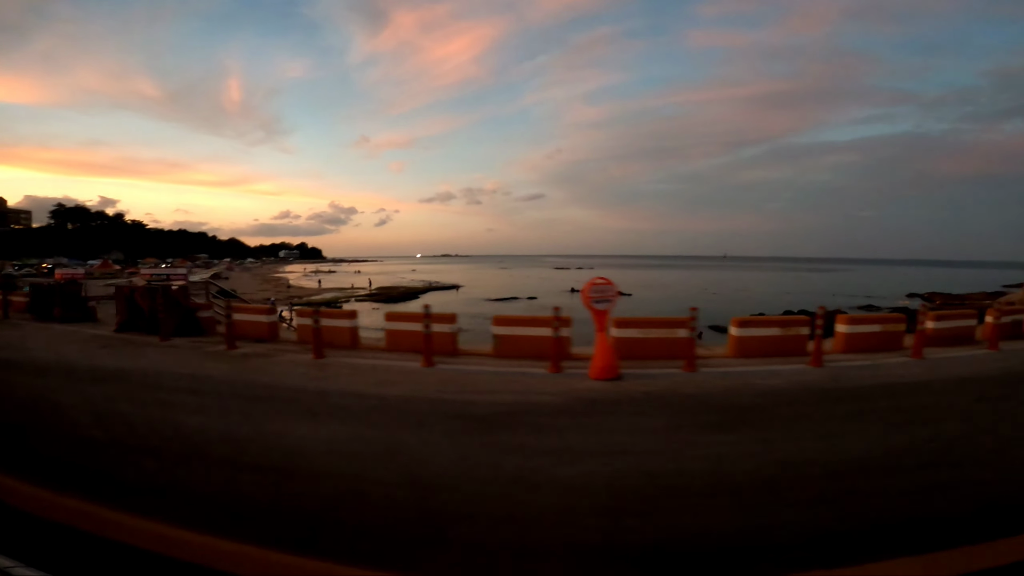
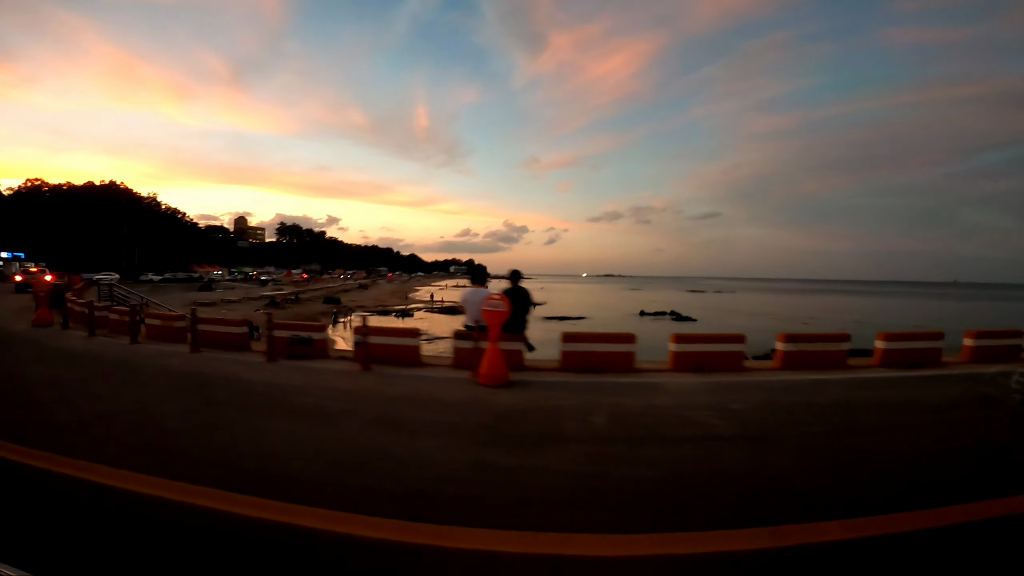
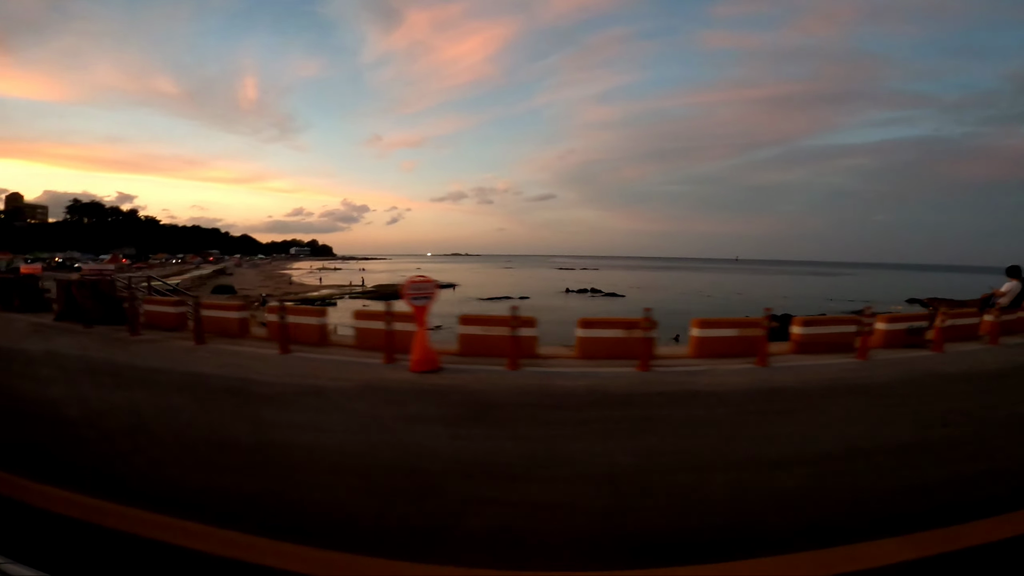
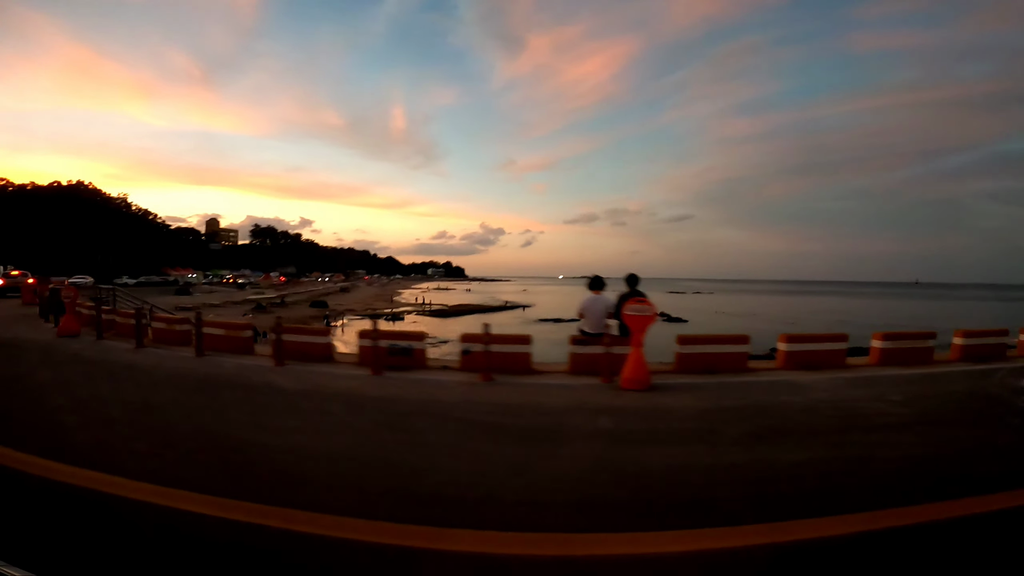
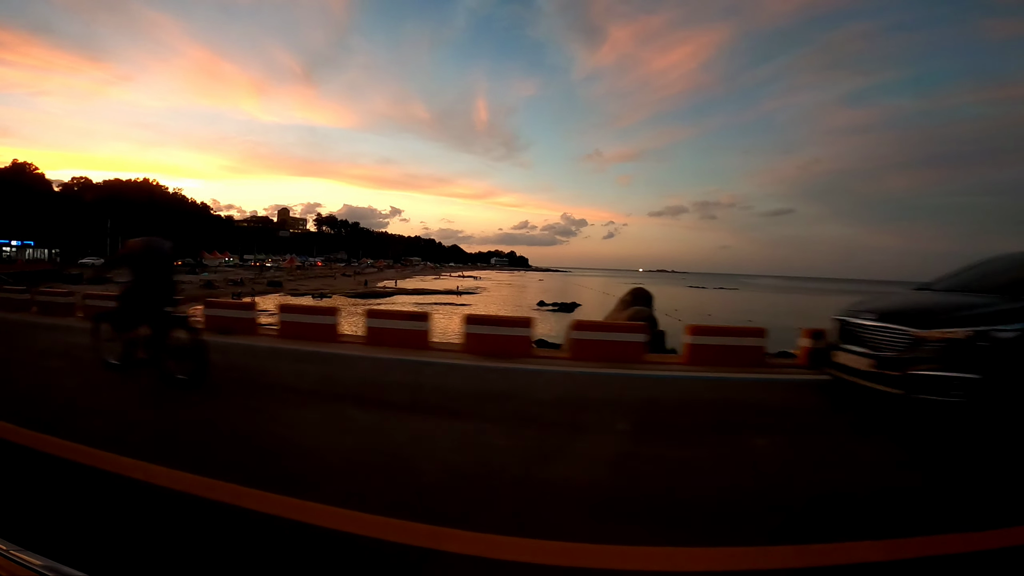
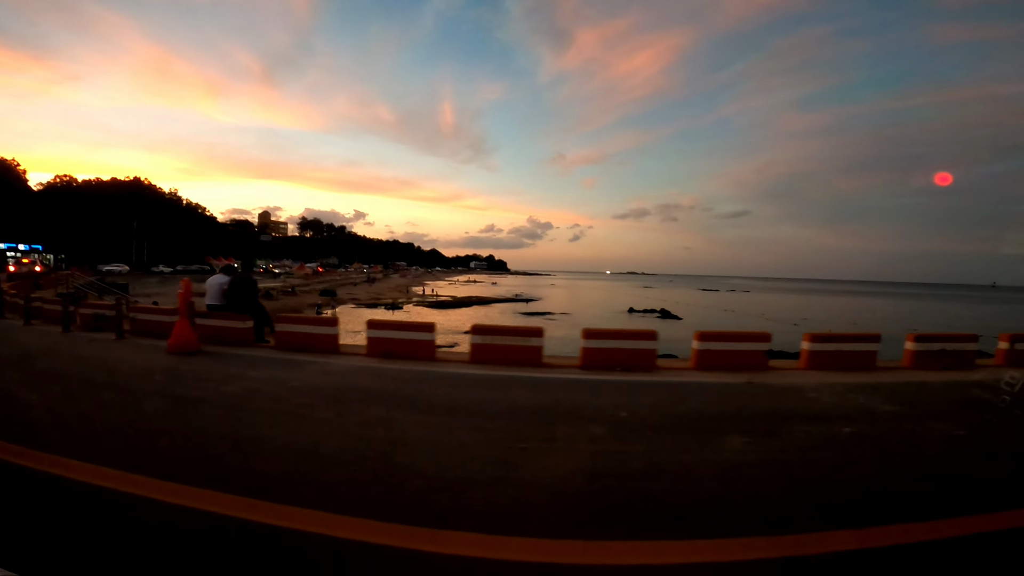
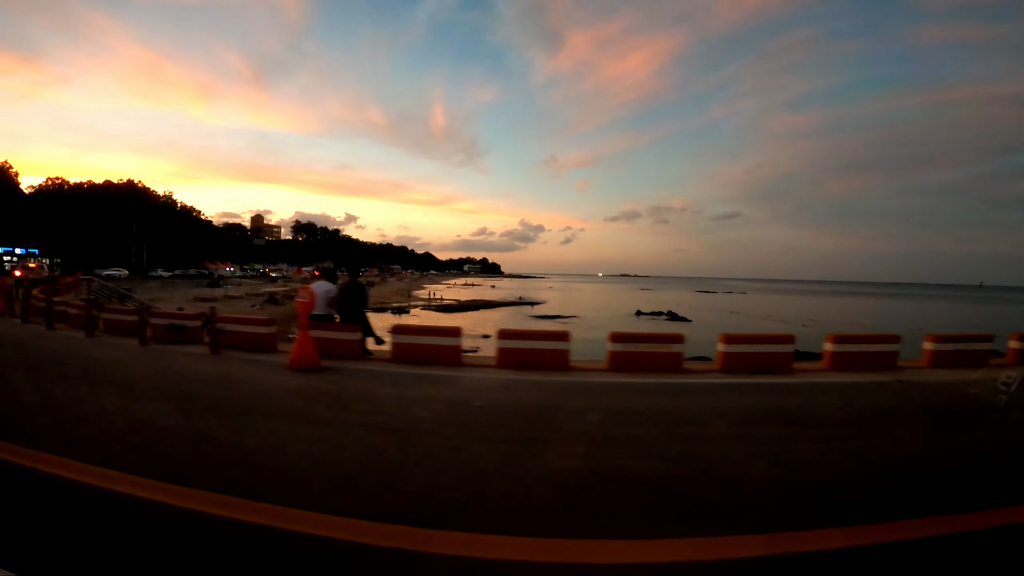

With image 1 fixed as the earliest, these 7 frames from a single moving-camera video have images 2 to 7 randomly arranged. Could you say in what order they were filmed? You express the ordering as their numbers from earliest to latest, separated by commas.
3, 4, 2, 7, 6, 5
